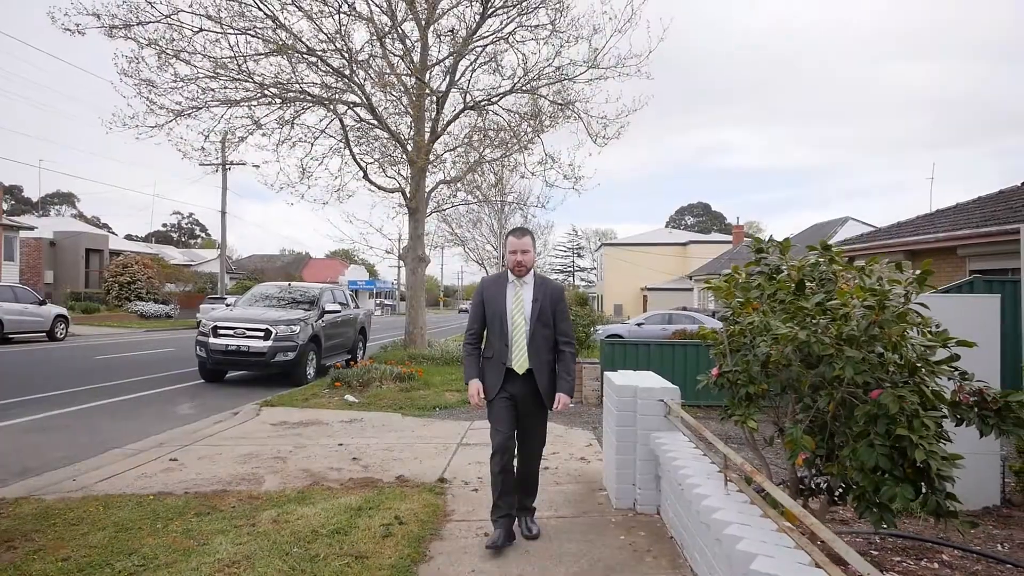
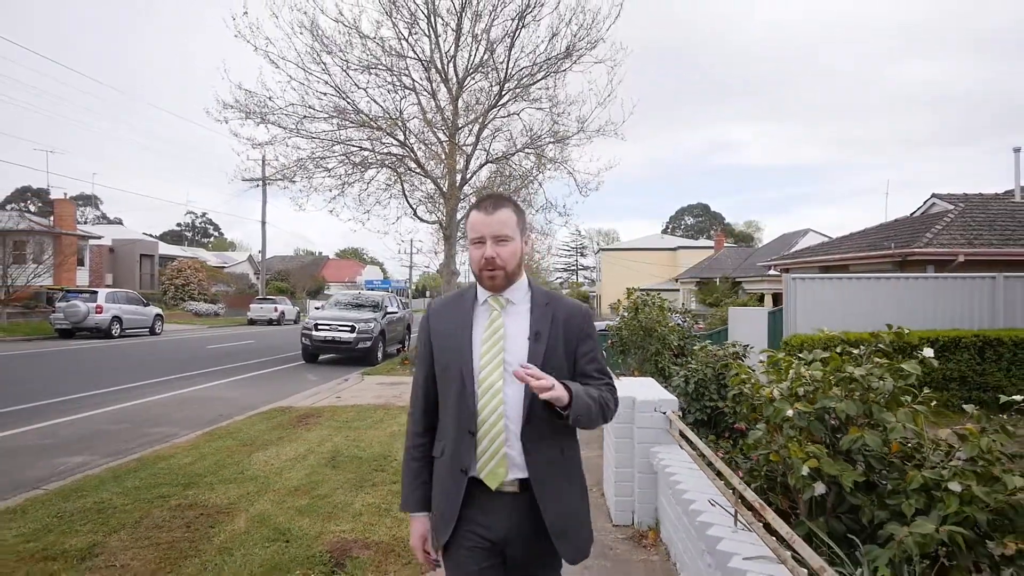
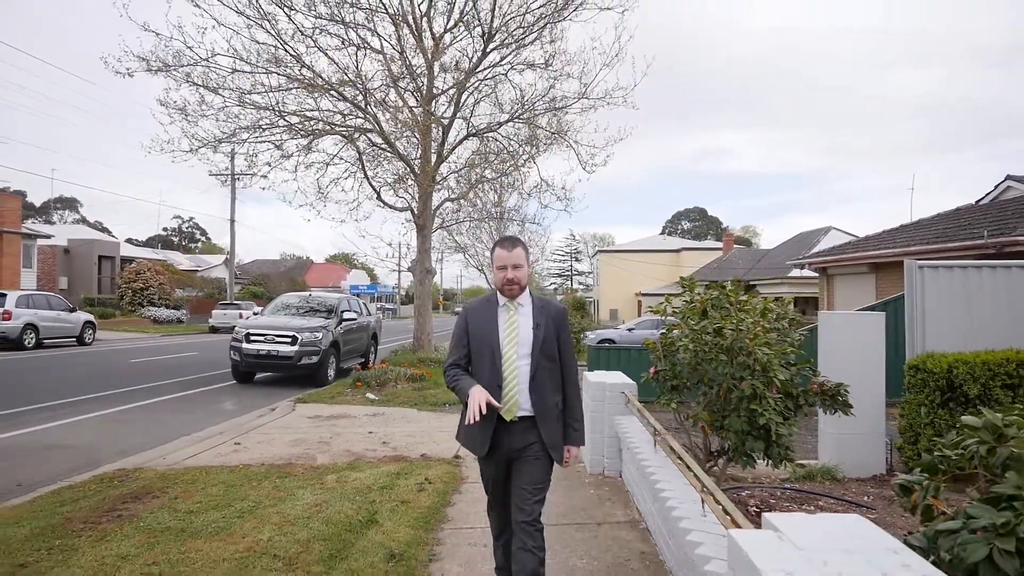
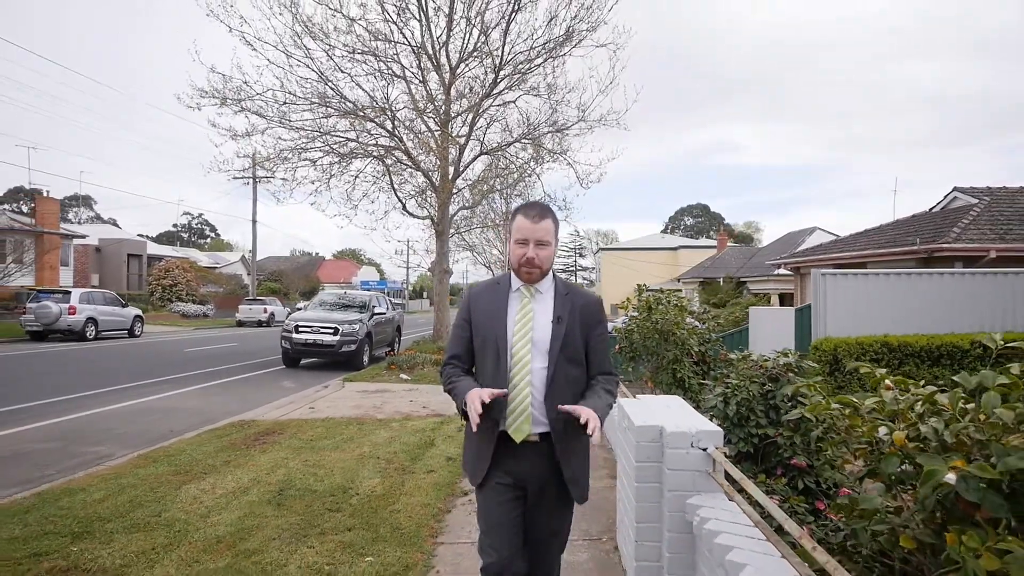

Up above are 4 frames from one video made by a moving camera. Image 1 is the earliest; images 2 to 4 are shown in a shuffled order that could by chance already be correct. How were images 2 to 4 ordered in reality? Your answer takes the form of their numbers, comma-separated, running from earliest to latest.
3, 4, 2
